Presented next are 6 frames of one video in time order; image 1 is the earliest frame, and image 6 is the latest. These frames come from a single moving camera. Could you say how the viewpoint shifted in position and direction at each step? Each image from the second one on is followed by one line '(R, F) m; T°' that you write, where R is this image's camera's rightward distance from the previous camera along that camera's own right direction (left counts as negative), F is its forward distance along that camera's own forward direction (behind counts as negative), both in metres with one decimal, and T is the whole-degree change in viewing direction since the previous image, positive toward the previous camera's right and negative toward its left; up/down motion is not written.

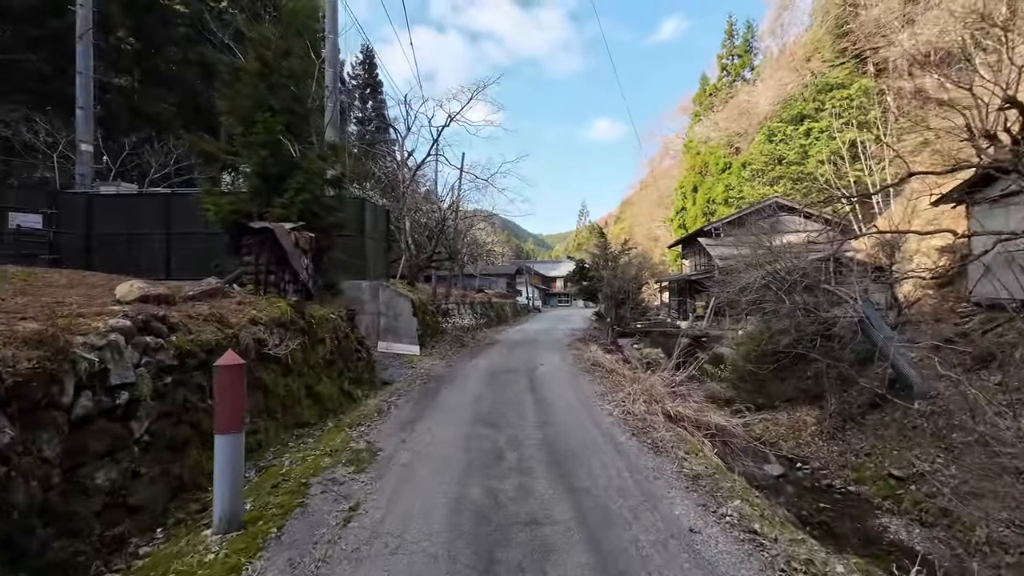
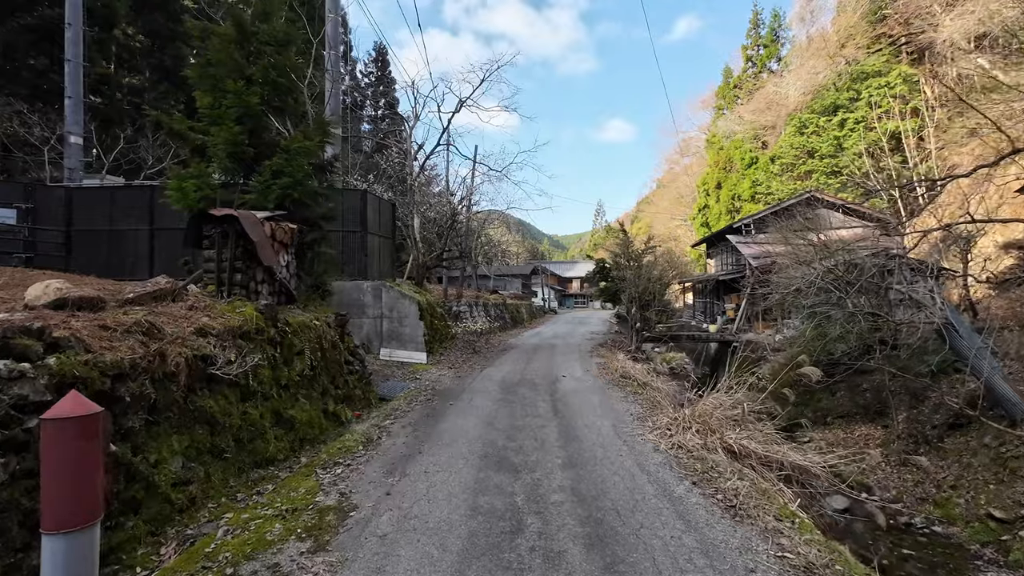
(0.0, +1.2) m; -2°
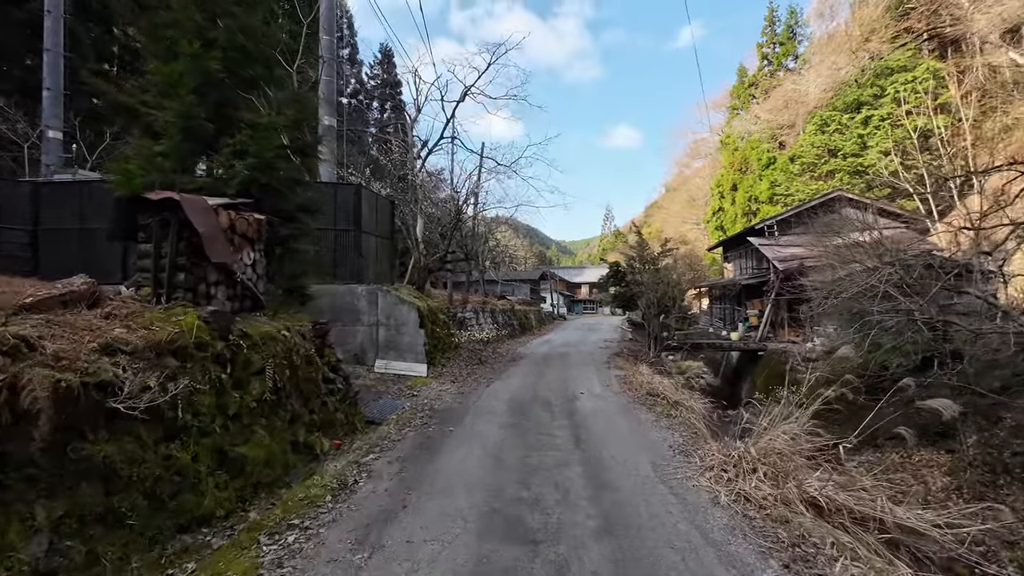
(0.0, +1.1) m; -1°
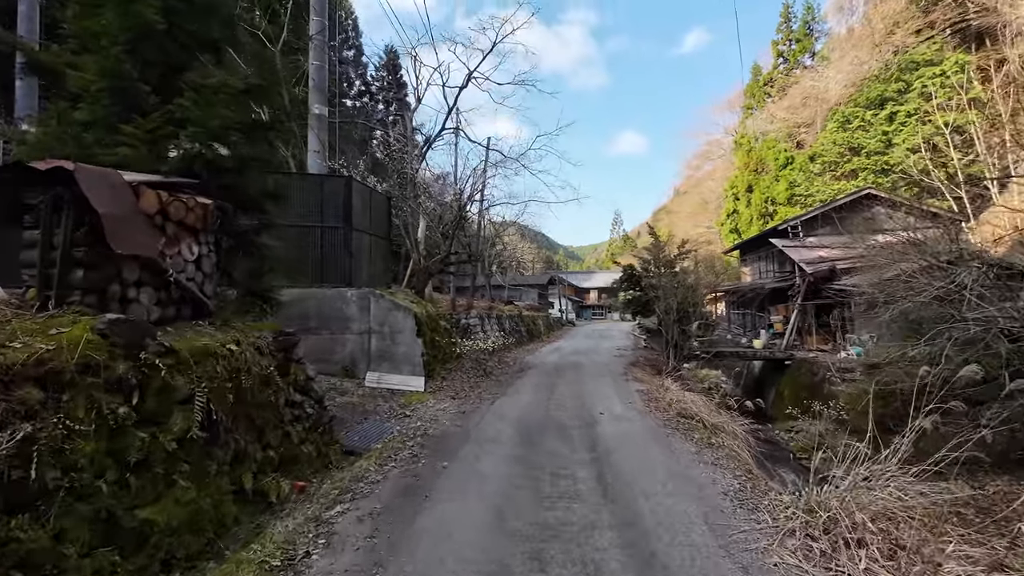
(0.0, +1.1) m; -1°
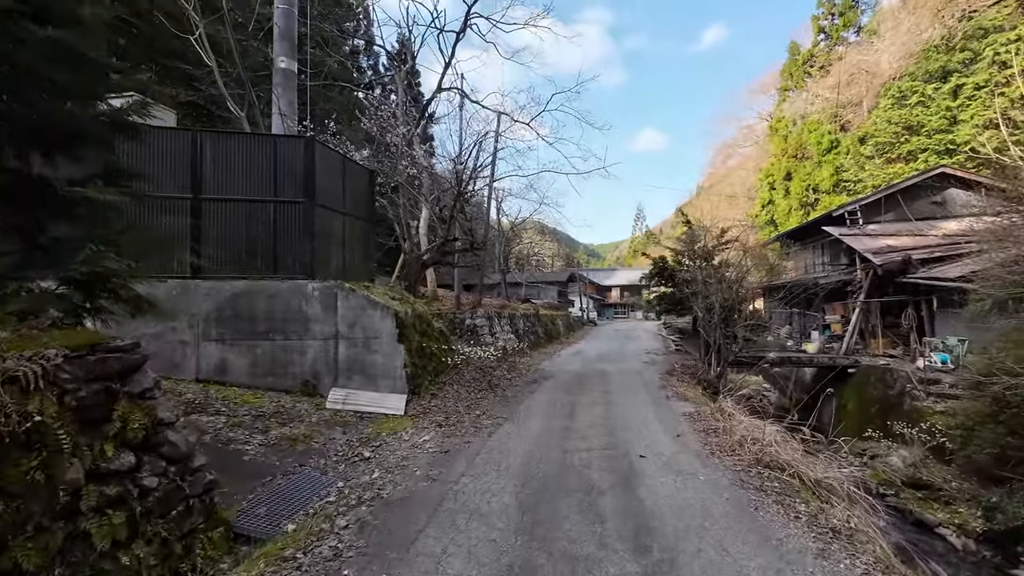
(+0.2, +2.1) m; -2°
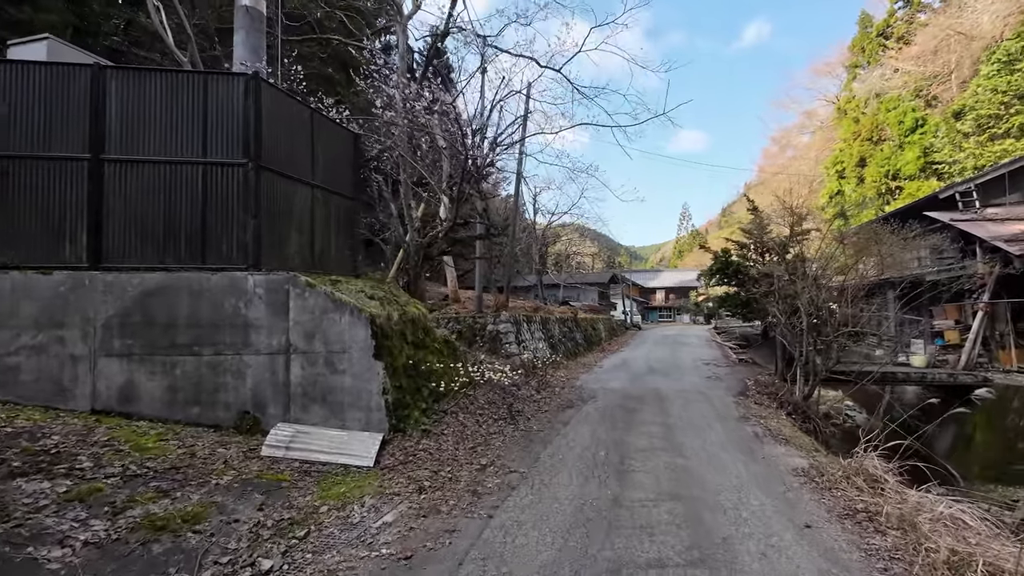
(+0.2, +2.2) m; -5°
